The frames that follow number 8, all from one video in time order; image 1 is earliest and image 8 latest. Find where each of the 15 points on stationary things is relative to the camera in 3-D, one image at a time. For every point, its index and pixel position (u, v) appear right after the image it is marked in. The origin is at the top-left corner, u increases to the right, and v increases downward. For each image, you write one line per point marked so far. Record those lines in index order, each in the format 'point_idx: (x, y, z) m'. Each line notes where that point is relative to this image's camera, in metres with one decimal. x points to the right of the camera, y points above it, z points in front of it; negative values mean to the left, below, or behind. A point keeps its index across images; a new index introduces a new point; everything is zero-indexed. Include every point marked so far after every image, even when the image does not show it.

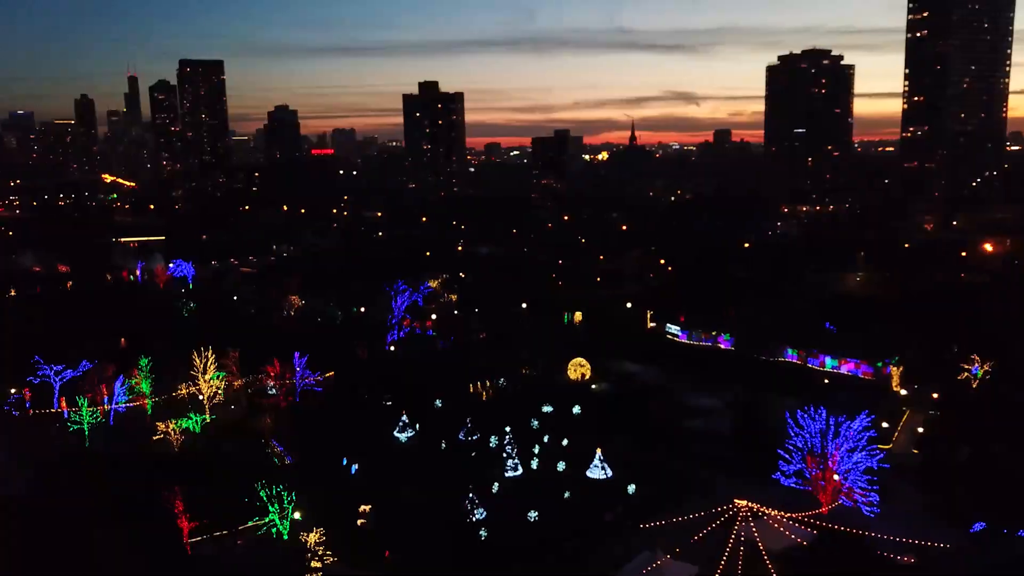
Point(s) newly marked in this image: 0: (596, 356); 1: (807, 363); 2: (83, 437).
0: (+2.0, -1.6, +19.9) m
1: (+6.6, -1.7, +18.0) m
2: (-6.8, -2.4, +13.2) m
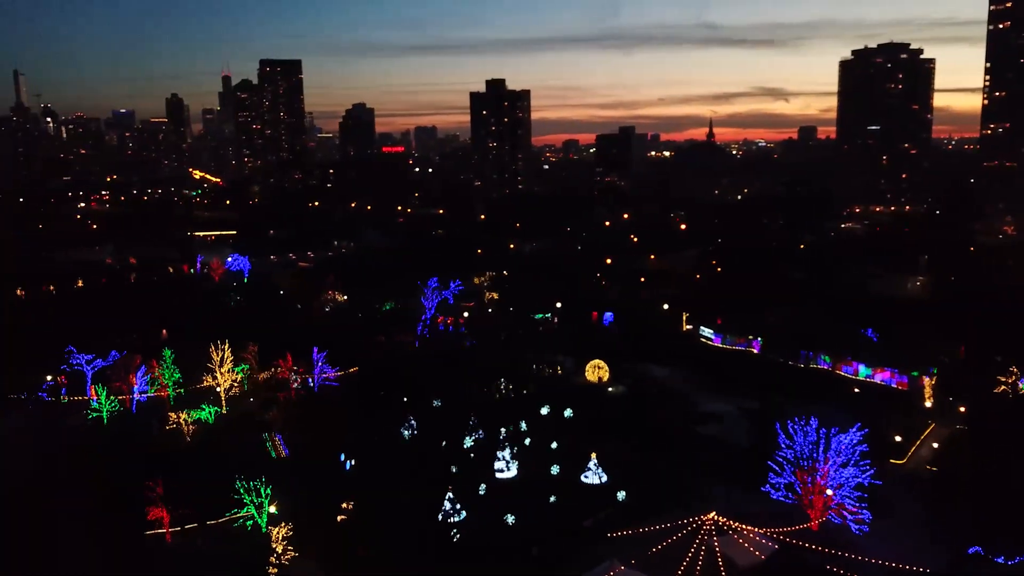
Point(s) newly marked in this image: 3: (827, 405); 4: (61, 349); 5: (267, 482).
0: (+2.7, -1.7, +19.6) m
1: (+7.0, -1.8, +17.2) m
2: (-6.8, -2.3, +13.7) m
3: (+6.0, -2.2, +15.3) m
4: (-9.5, -1.3, +17.5) m
5: (-3.6, -2.7, +11.1) m
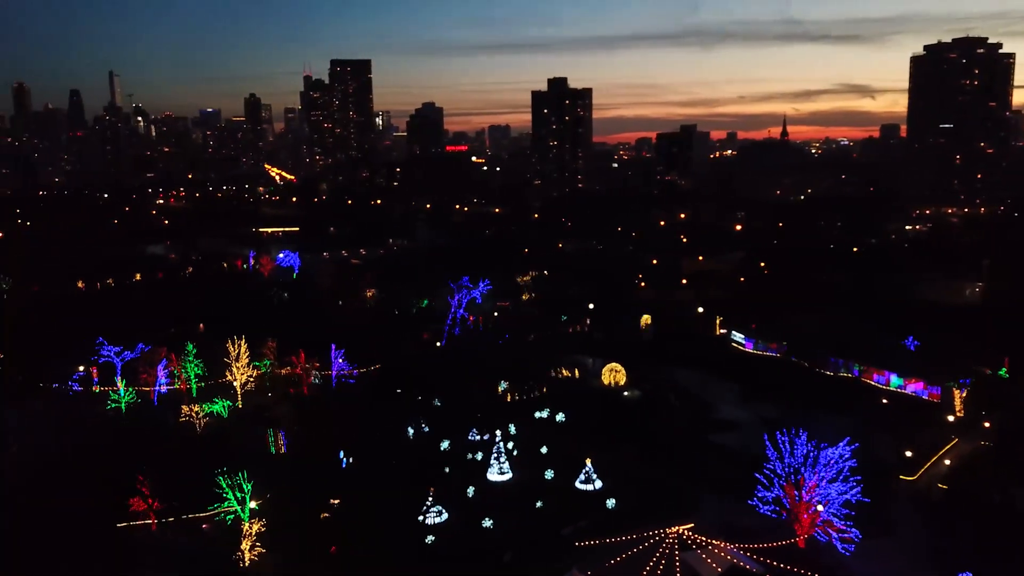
0: (+3.2, -1.7, +19.3) m
1: (+7.3, -1.9, +16.5) m
2: (-6.8, -2.2, +14.2) m
3: (+6.1, -2.3, +14.7) m
4: (-9.1, -1.1, +18.2) m
5: (-3.8, -2.6, +11.4) m
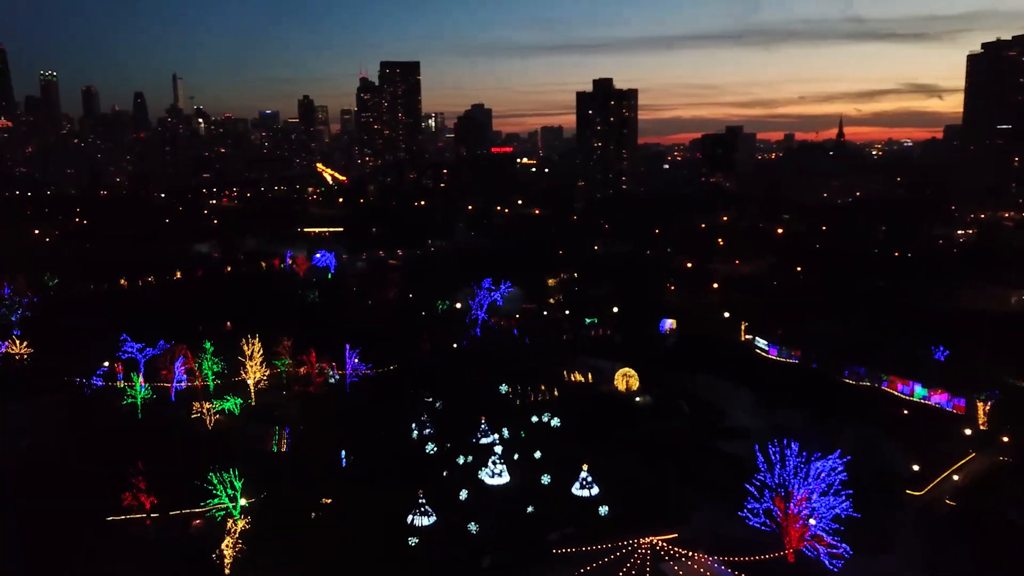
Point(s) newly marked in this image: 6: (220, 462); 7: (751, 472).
0: (+3.6, -1.8, +19.0) m
1: (+7.5, -2.0, +16.0) m
2: (-6.7, -2.2, +14.6) m
3: (+6.2, -2.5, +14.3) m
4: (-8.7, -1.1, +18.6) m
5: (-3.9, -2.6, +11.5) m
6: (-4.4, -2.5, +12.0) m
7: (+3.5, -2.7, +12.2) m
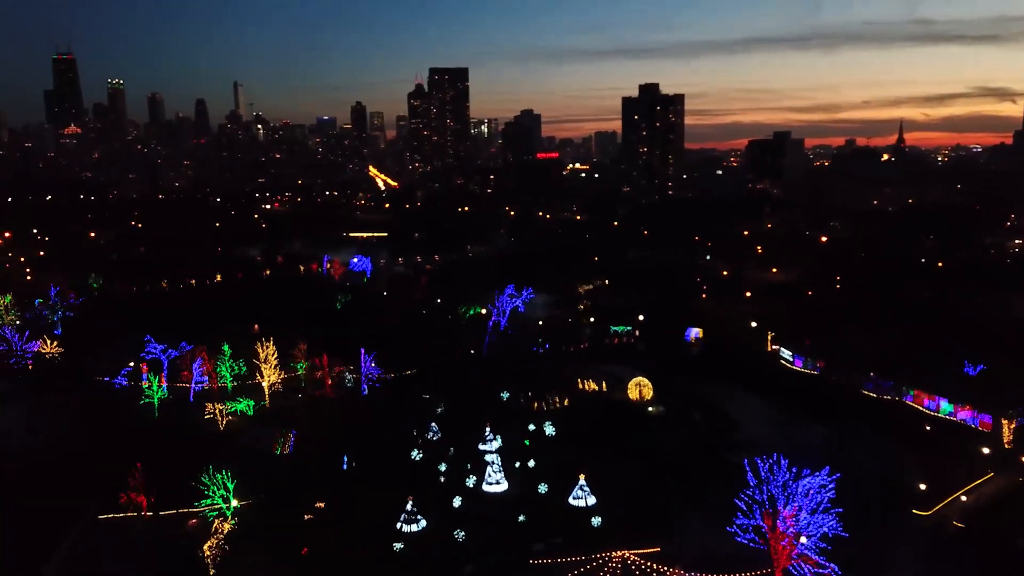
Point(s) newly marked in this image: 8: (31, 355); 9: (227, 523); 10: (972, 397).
0: (+4.0, -2.0, +18.7) m
1: (+7.7, -2.2, +15.5) m
2: (-6.5, -2.2, +14.9) m
3: (+6.3, -2.6, +13.8) m
4: (-8.3, -1.1, +19.1) m
5: (-4.0, -2.7, +11.7) m
6: (-4.4, -2.6, +12.2) m
7: (+3.4, -2.9, +11.9) m
8: (-10.6, -1.5, +18.0) m
9: (-3.8, -3.0, +10.5) m
10: (+8.4, -2.0, +15.1) m
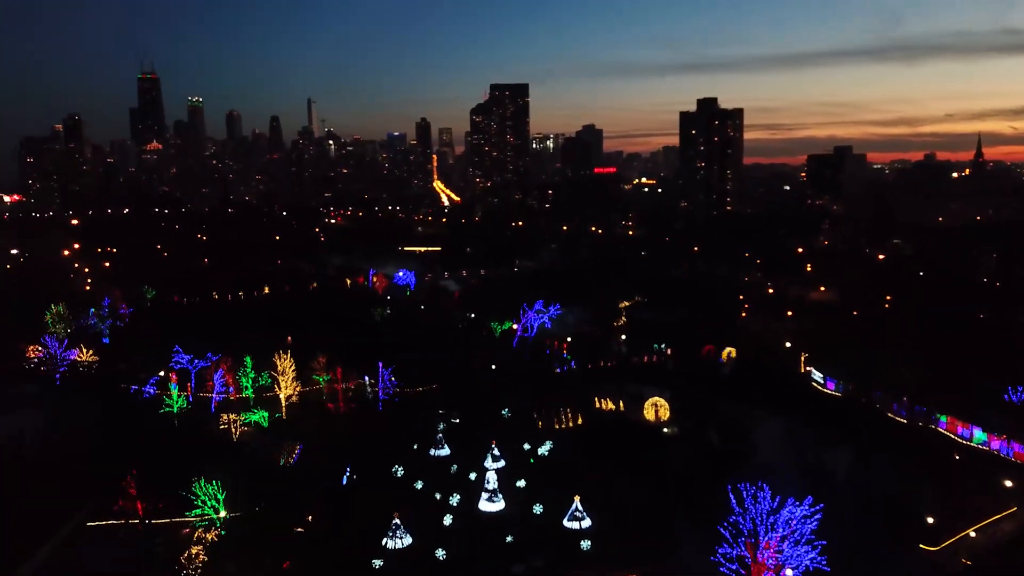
0: (+4.4, -2.4, +18.2) m
1: (+7.9, -2.6, +14.7) m
2: (-6.4, -2.4, +15.3) m
3: (+6.4, -3.0, +13.2) m
4: (-7.8, -1.4, +19.6) m
5: (-4.1, -2.9, +11.9) m
6: (-4.5, -2.8, +12.4) m
7: (+3.4, -3.2, +11.5) m
8: (-10.1, -1.7, +18.7) m
9: (-3.9, -3.2, +10.7) m
10: (+8.6, -2.4, +14.3) m
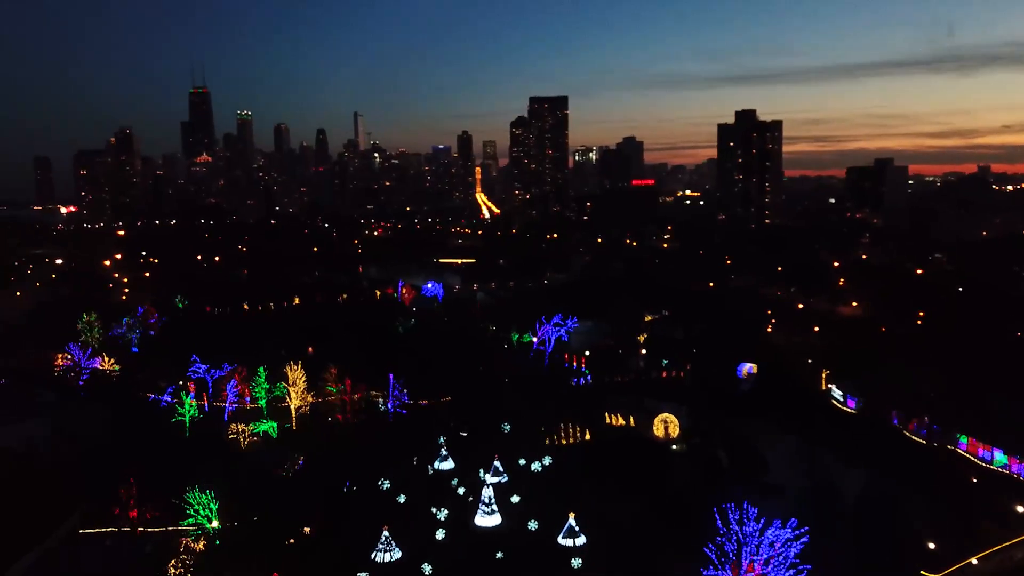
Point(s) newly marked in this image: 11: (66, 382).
0: (+4.7, -2.7, +17.9) m
1: (+8.0, -2.9, +14.2) m
2: (-6.2, -2.6, +15.5) m
3: (+6.3, -3.2, +12.7) m
4: (-7.4, -1.7, +19.9) m
5: (-4.1, -3.0, +12.0) m
6: (-4.5, -3.0, +12.5) m
7: (+3.3, -3.4, +11.2) m
8: (-9.8, -1.9, +19.1) m
9: (-4.1, -3.3, +10.8) m
10: (+8.6, -2.7, +13.7) m
11: (-10.0, -2.1, +18.4) m
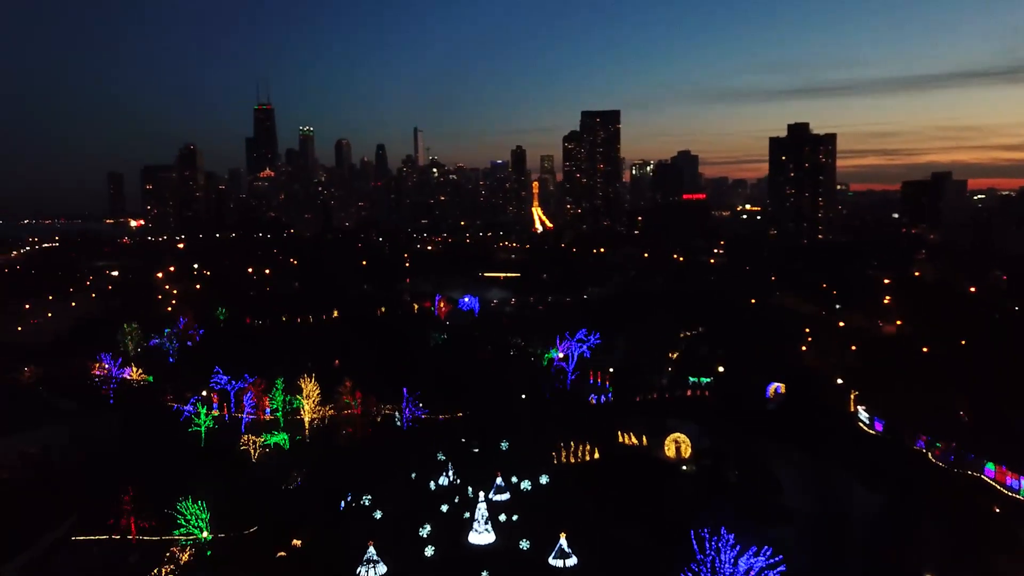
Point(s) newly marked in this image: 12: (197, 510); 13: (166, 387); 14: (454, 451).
0: (+5.0, -3.1, +17.5) m
1: (+8.0, -3.2, +13.6) m
2: (-6.1, -2.9, +15.8) m
3: (+6.3, -3.5, +12.2) m
4: (-6.9, -2.0, +20.3) m
5: (-4.2, -3.2, +12.1) m
6: (-4.6, -3.2, +12.7) m
7: (+3.1, -3.6, +10.9) m
8: (-9.4, -2.2, +19.6) m
9: (-4.2, -3.5, +10.9) m
10: (+8.7, -3.0, +13.0) m
11: (-9.6, -2.4, +19.0) m
12: (-4.3, -3.1, +11.4) m
13: (-8.2, -2.3, +19.3) m
14: (-1.1, -2.9, +15.1) m
